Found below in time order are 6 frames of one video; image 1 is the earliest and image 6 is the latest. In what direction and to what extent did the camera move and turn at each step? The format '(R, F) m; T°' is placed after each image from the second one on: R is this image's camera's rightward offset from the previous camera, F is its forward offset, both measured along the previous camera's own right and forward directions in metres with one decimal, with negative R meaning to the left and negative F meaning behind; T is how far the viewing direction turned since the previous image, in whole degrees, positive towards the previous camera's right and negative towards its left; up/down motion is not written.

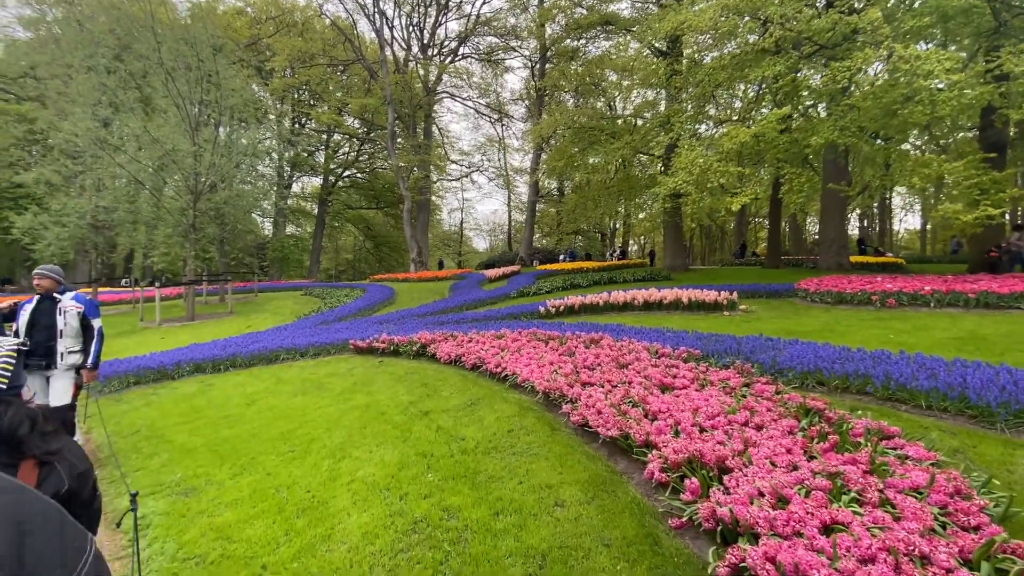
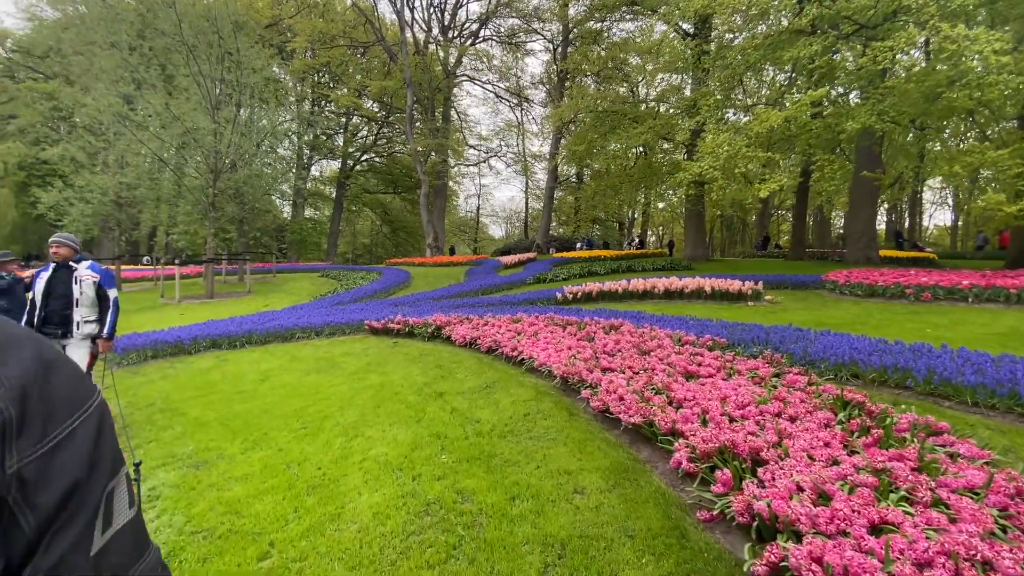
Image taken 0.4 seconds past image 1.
(-0.1, +0.2) m; -2°
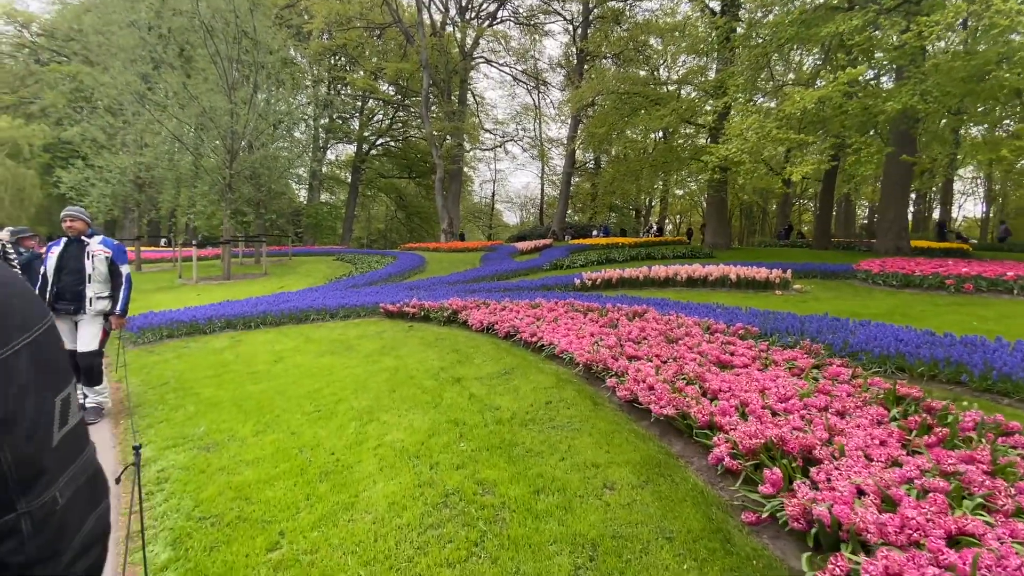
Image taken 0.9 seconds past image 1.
(-0.1, +0.3) m; -2°
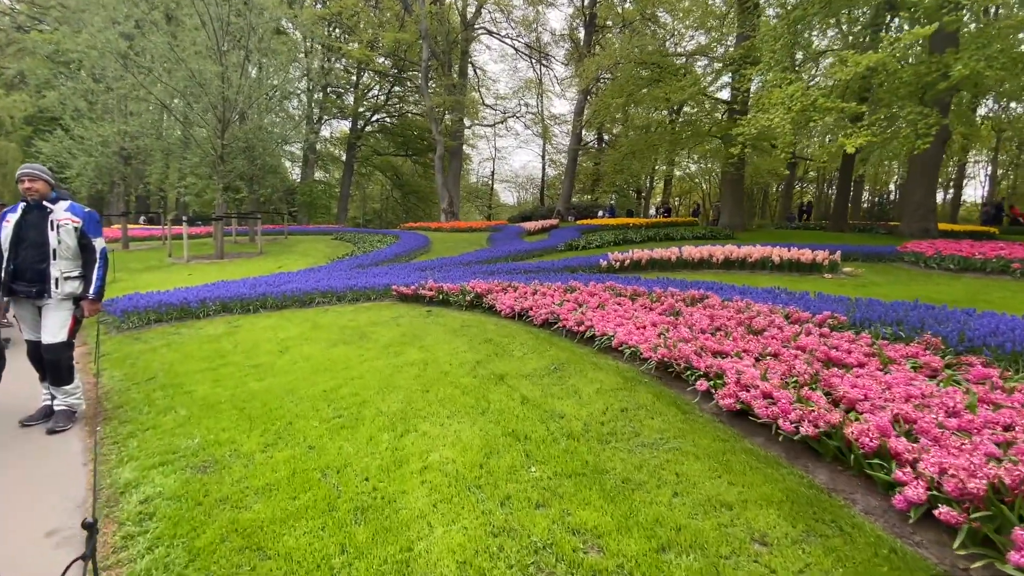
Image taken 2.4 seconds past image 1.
(-0.6, +0.9) m; +1°
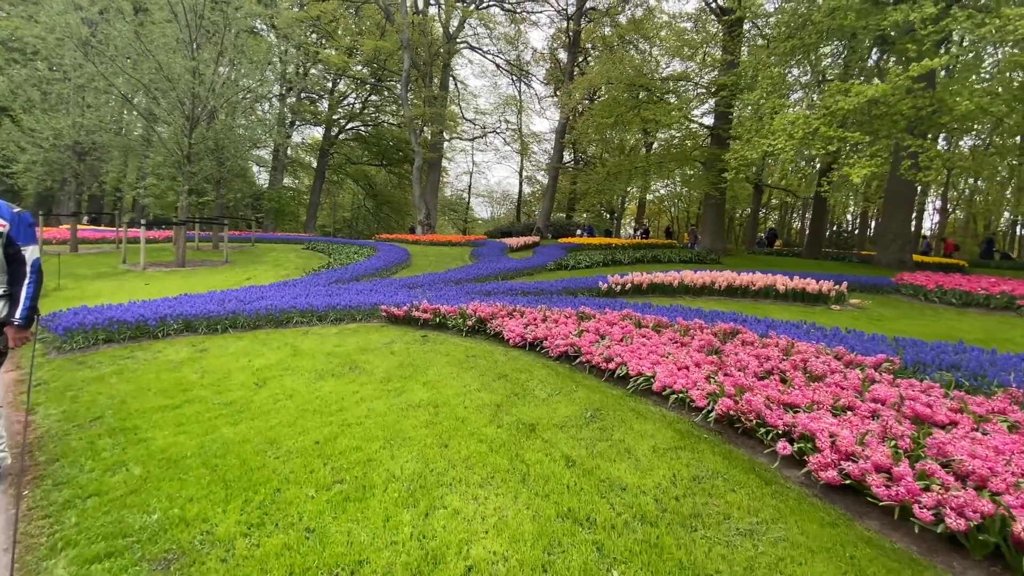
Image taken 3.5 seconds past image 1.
(-0.6, +0.7) m; +4°
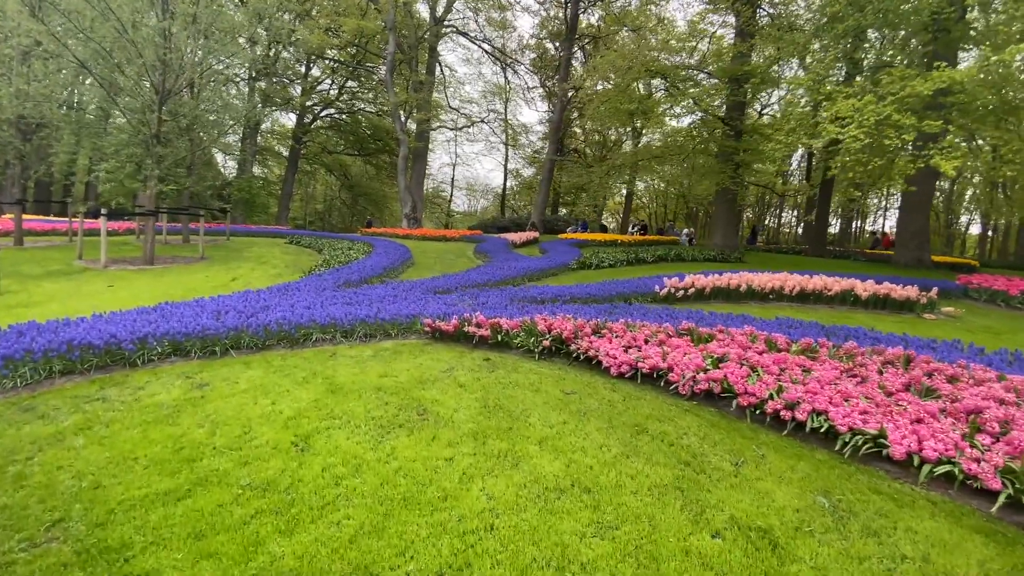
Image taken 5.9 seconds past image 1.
(-1.4, +1.5) m; +3°
